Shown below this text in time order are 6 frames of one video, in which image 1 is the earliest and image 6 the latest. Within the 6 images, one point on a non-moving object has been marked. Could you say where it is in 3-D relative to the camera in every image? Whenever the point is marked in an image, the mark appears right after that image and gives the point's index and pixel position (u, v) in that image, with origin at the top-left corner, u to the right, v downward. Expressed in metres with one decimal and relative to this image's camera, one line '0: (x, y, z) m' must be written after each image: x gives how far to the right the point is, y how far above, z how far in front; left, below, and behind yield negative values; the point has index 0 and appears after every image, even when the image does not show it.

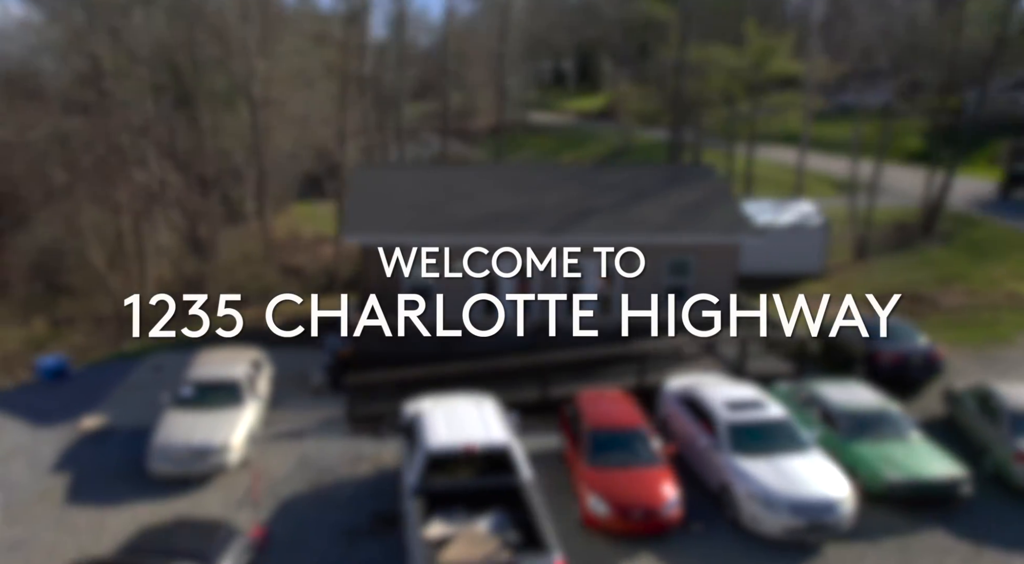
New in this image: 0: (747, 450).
0: (+3.3, -2.4, +10.2) m
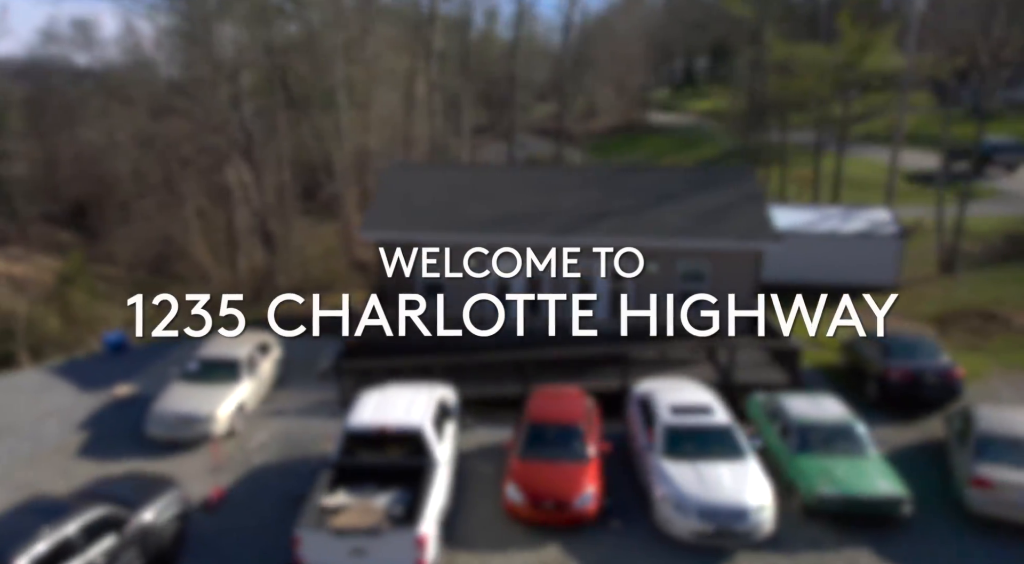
0: (+2.3, -2.5, +10.2) m
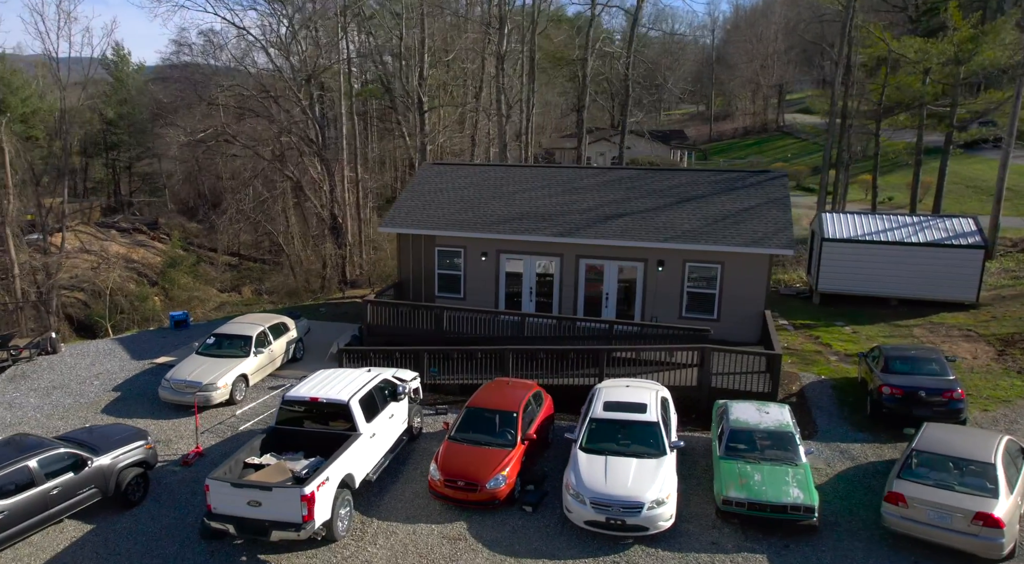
0: (+1.2, -2.4, +10.5) m
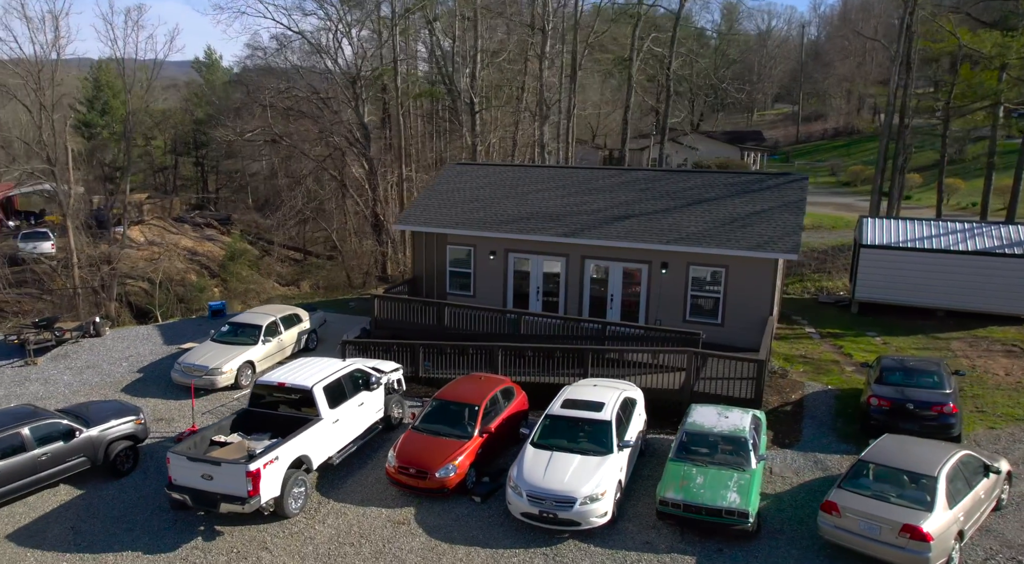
0: (+0.5, -2.4, +10.7) m
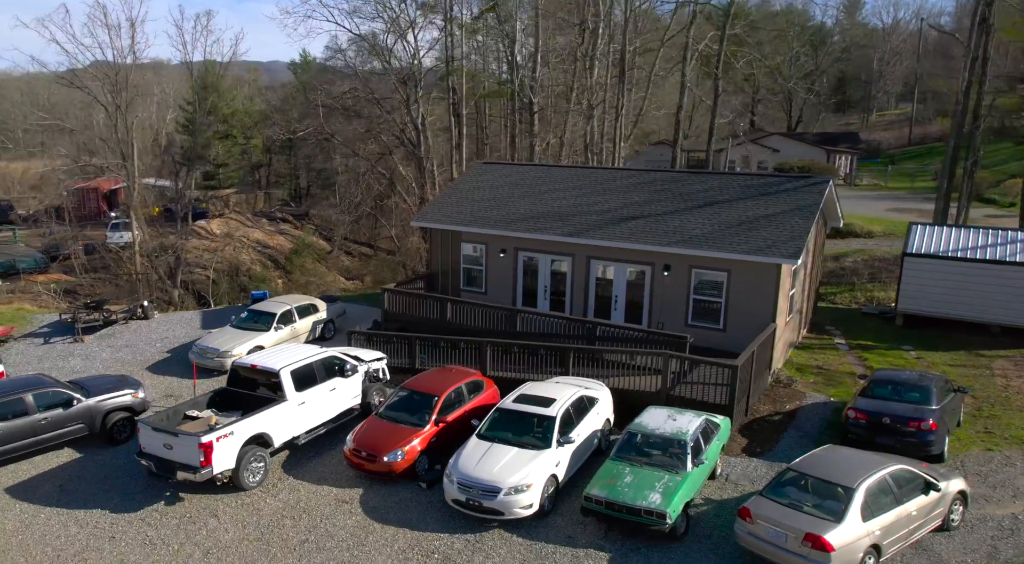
0: (-0.3, -2.4, +11.0) m
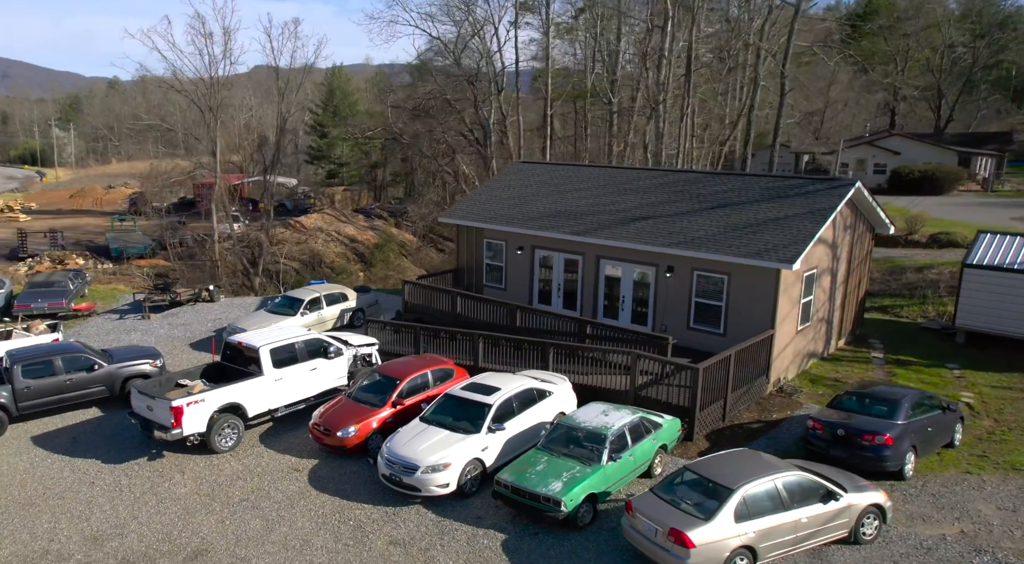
0: (-1.3, -2.2, +11.7) m
